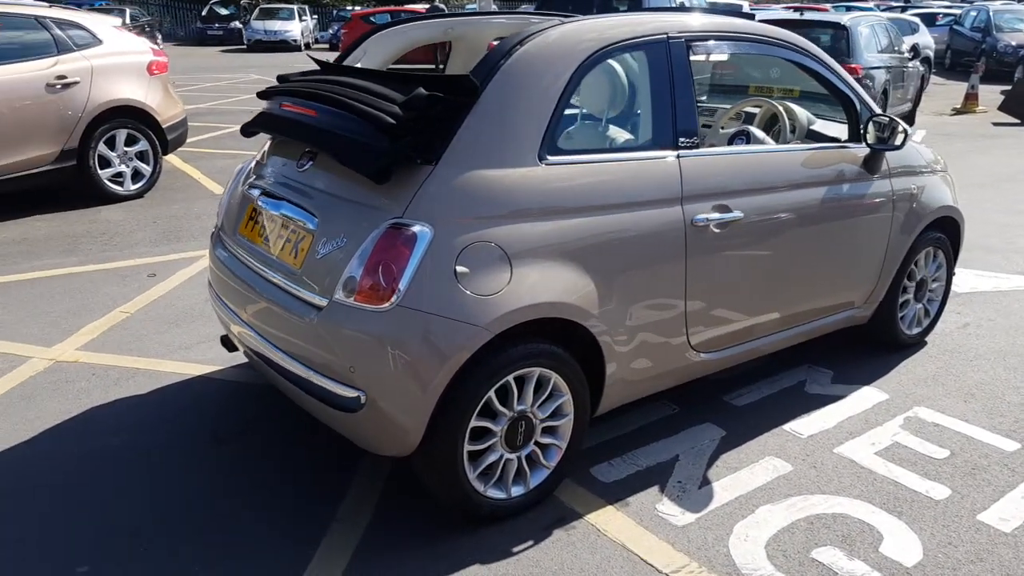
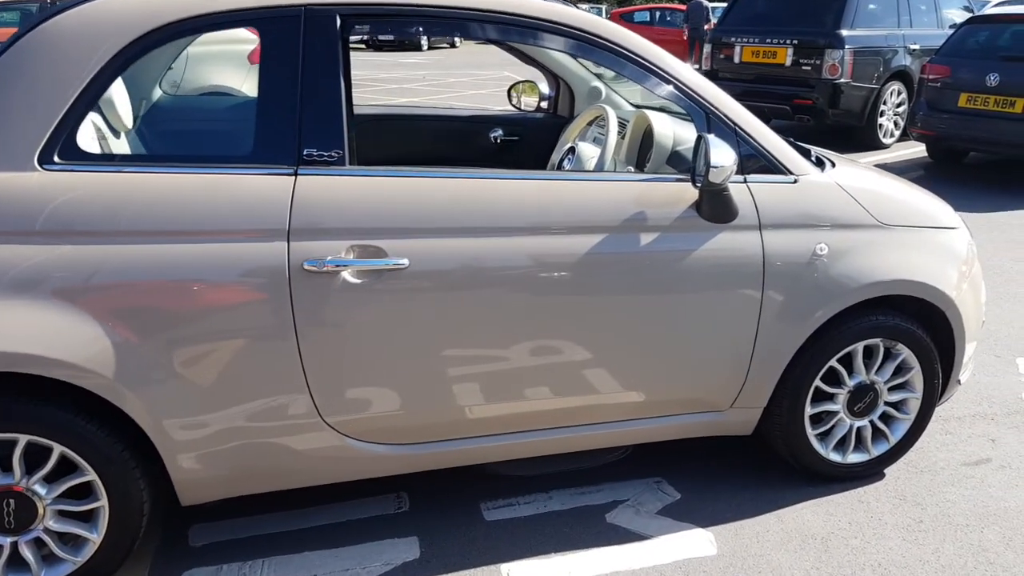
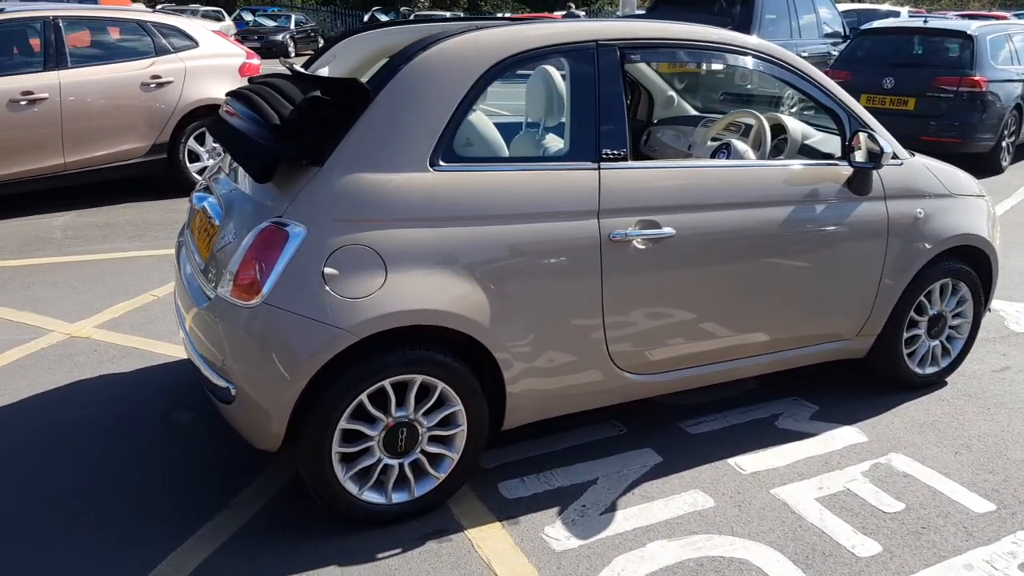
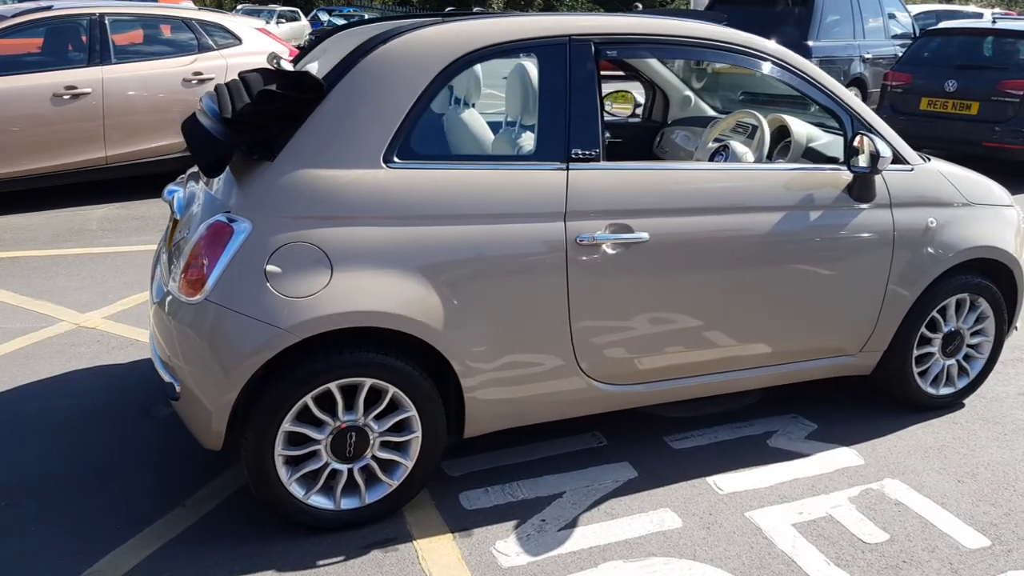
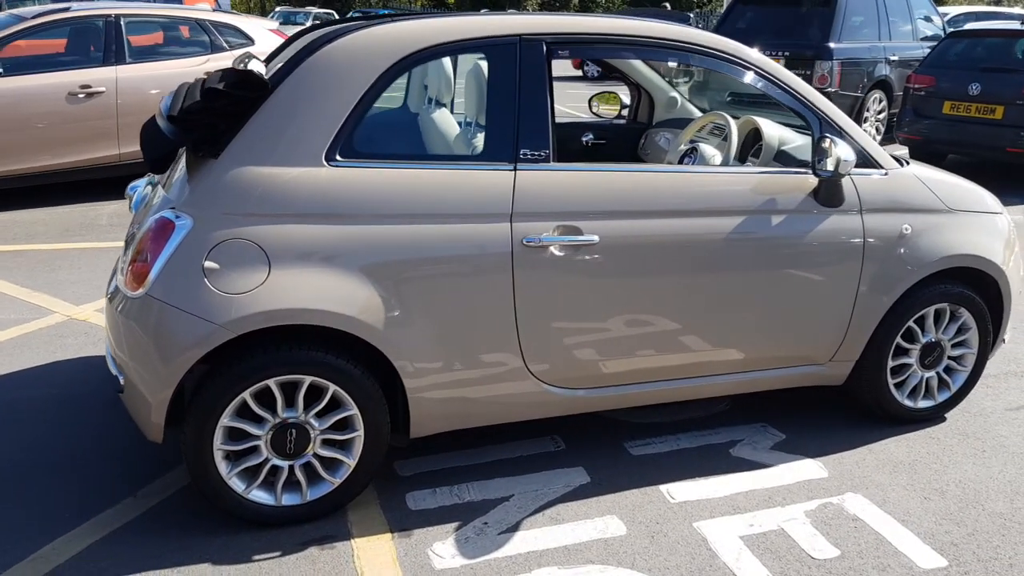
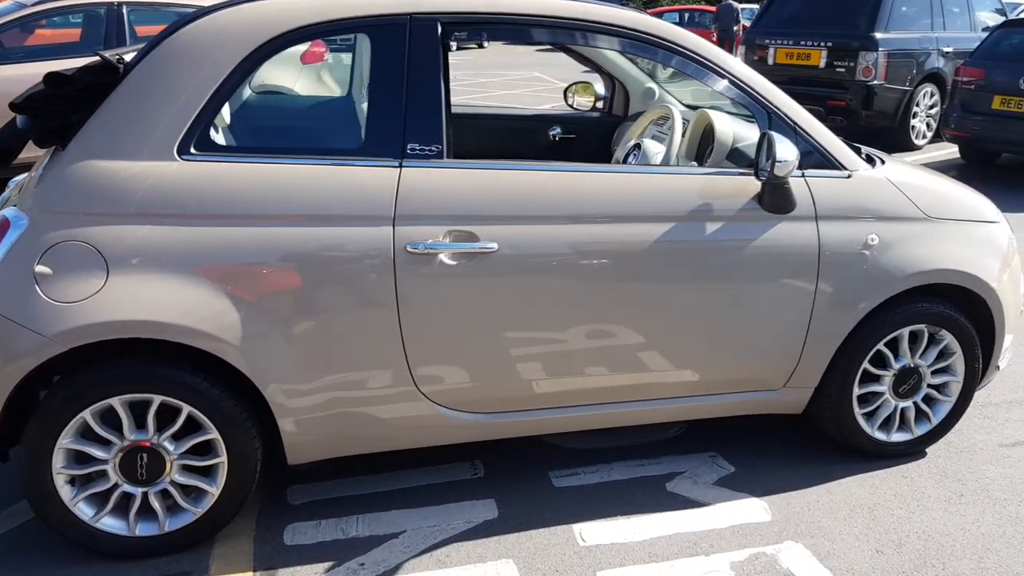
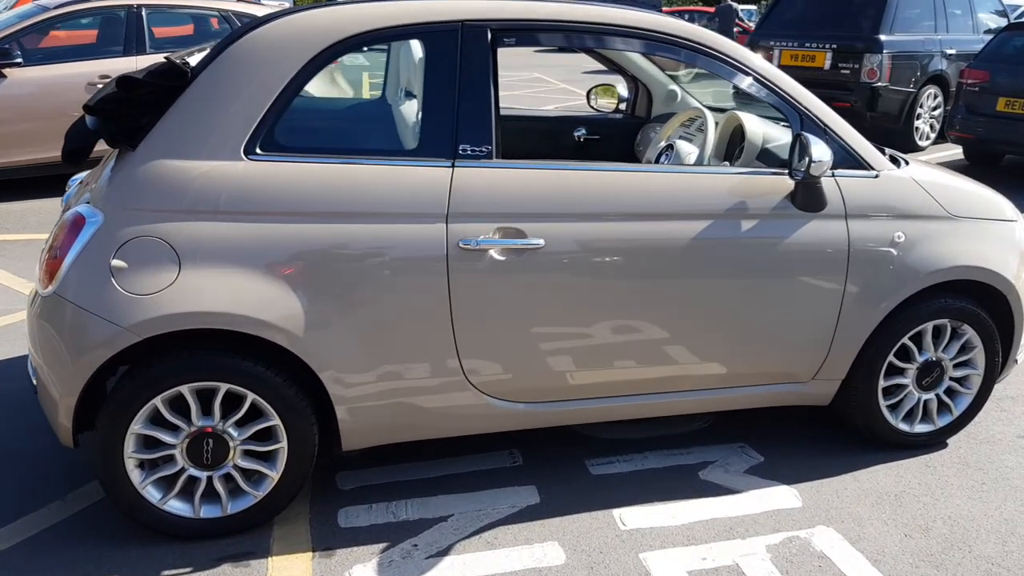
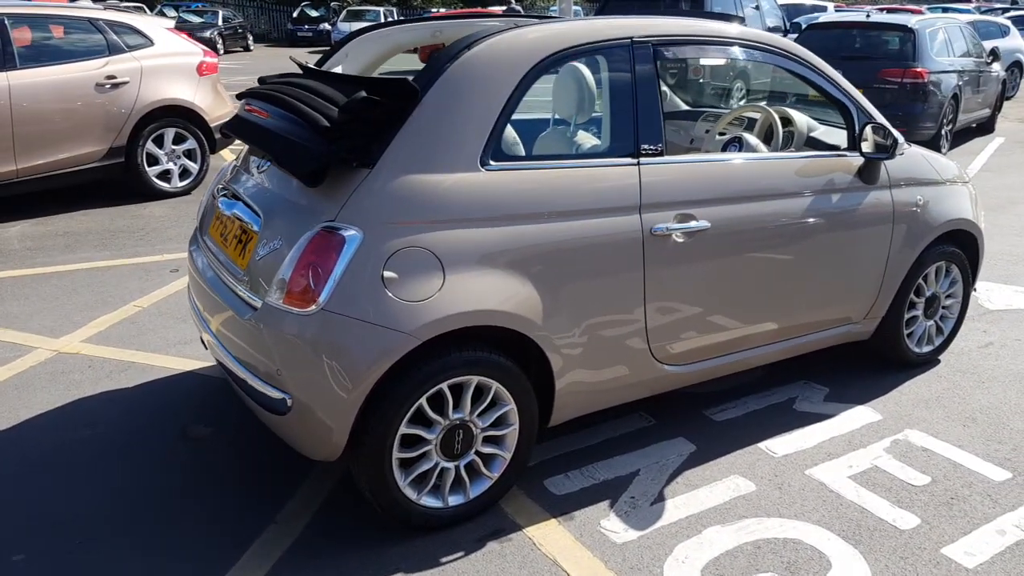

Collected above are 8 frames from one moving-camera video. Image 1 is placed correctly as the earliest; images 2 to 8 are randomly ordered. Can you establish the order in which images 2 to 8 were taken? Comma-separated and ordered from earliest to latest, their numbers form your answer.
8, 3, 4, 5, 7, 6, 2
